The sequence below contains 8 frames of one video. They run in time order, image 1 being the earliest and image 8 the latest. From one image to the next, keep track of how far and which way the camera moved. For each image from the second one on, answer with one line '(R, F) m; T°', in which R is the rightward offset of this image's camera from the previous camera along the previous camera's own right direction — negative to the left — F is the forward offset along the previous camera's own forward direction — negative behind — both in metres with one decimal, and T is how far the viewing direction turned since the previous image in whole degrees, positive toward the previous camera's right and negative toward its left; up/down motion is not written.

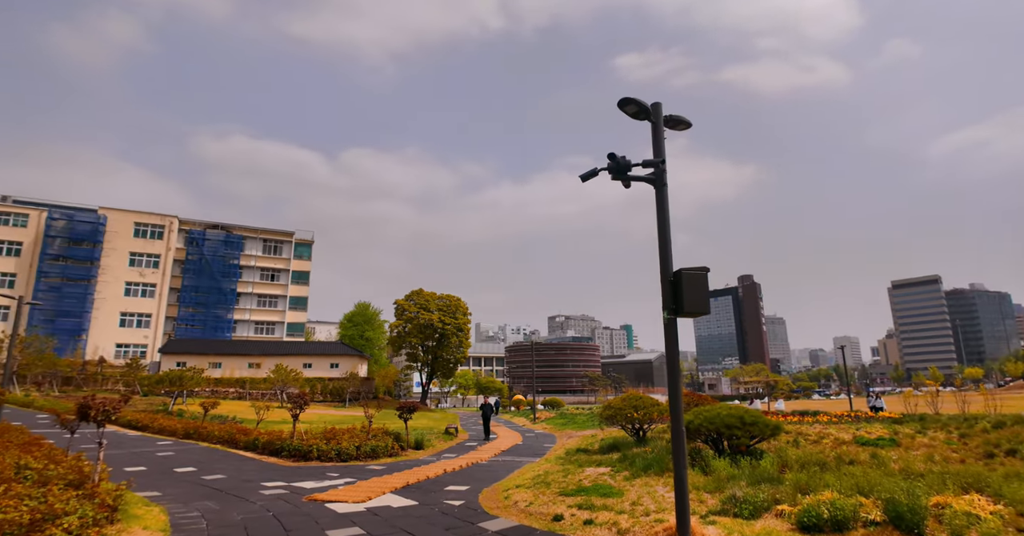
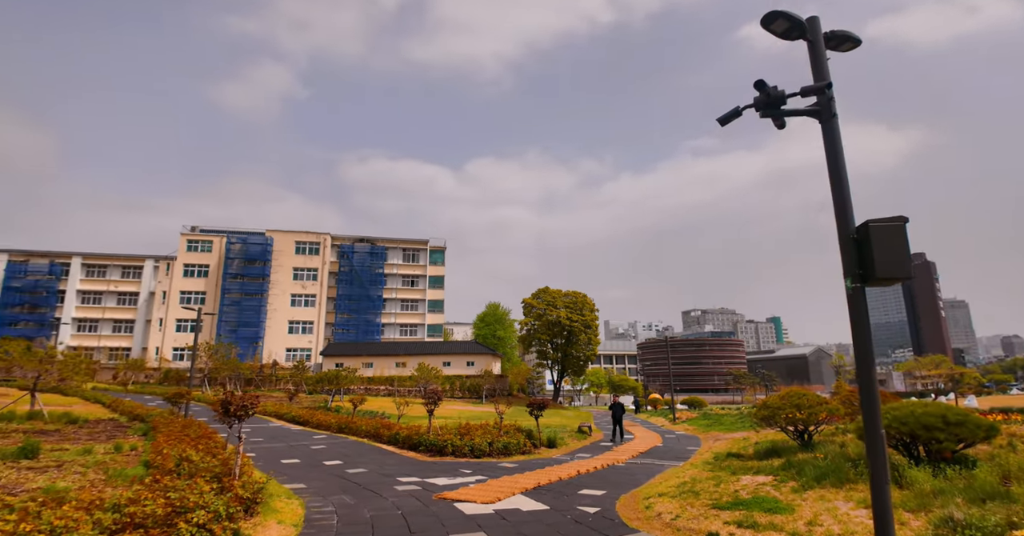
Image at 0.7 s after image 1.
(0.0, +1.0) m; -13°
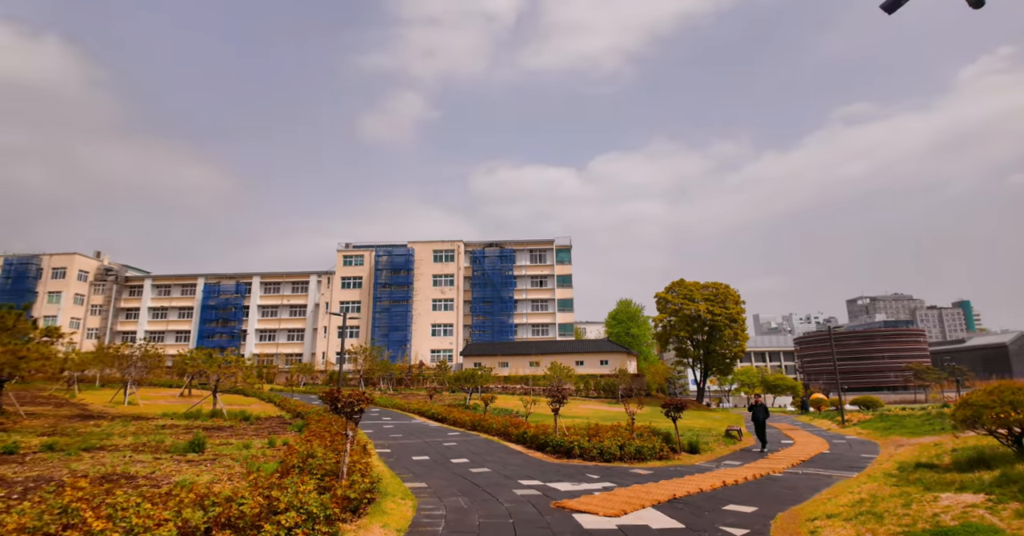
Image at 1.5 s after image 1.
(+0.3, +1.1) m; -13°
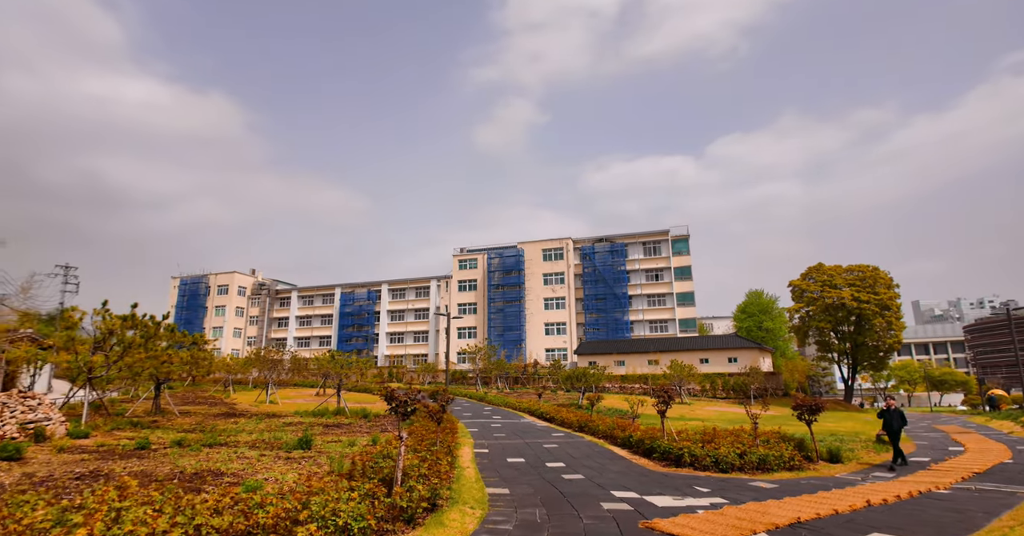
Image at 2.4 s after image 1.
(+0.7, +1.2) m; -12°
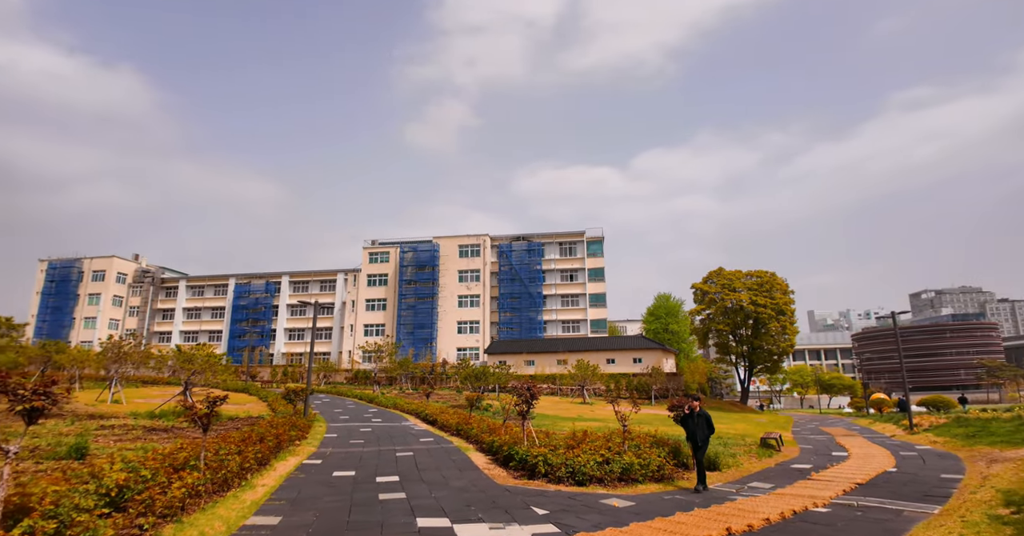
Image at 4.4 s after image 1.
(+2.0, +2.5) m; +7°
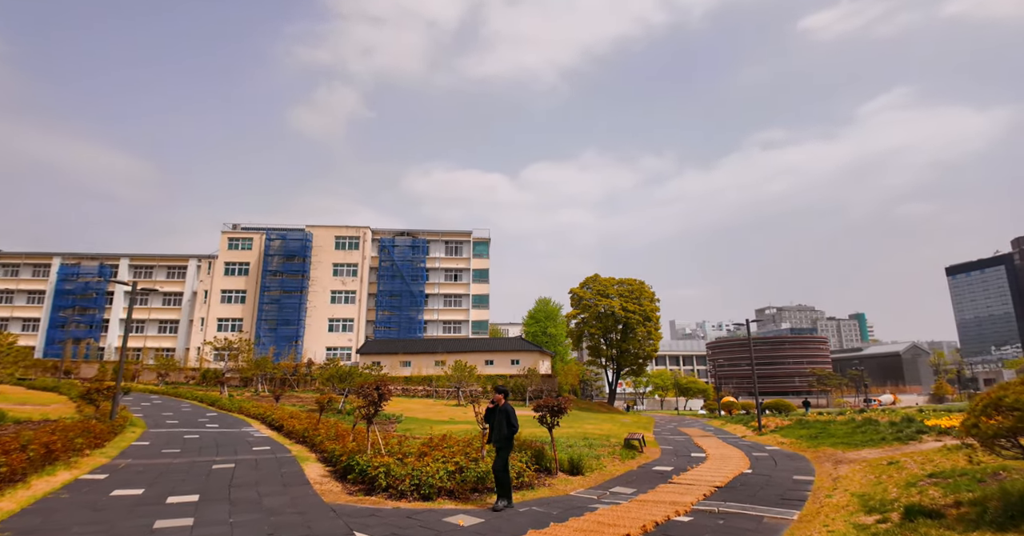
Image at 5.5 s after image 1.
(+0.6, +1.5) m; +12°
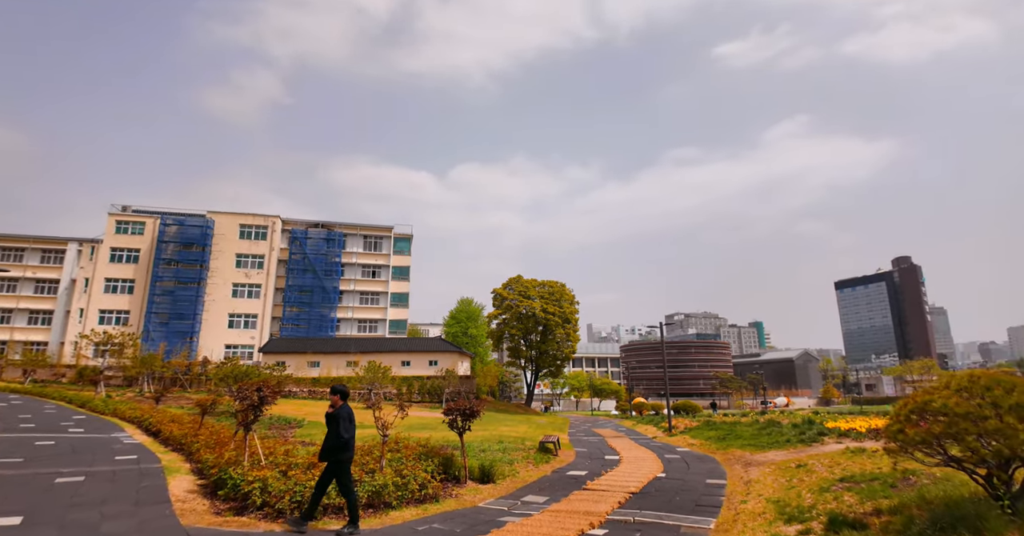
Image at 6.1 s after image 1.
(+0.2, +1.0) m; +8°
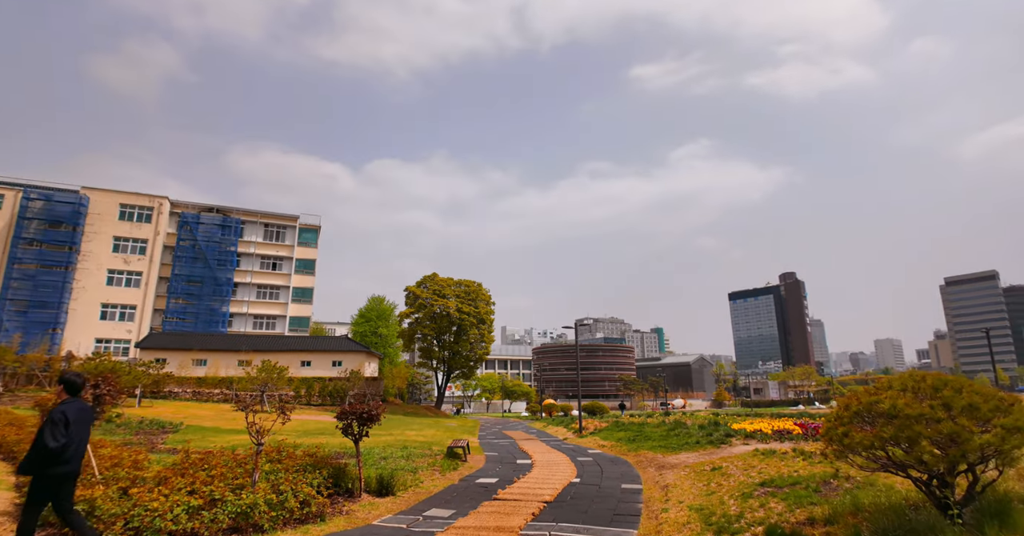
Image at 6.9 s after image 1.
(0.0, +1.1) m; +9°
